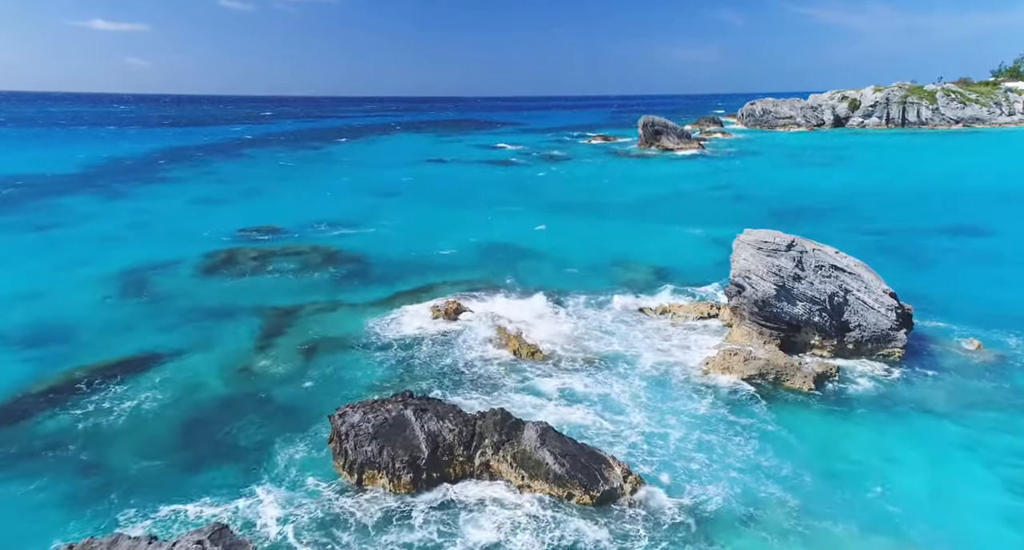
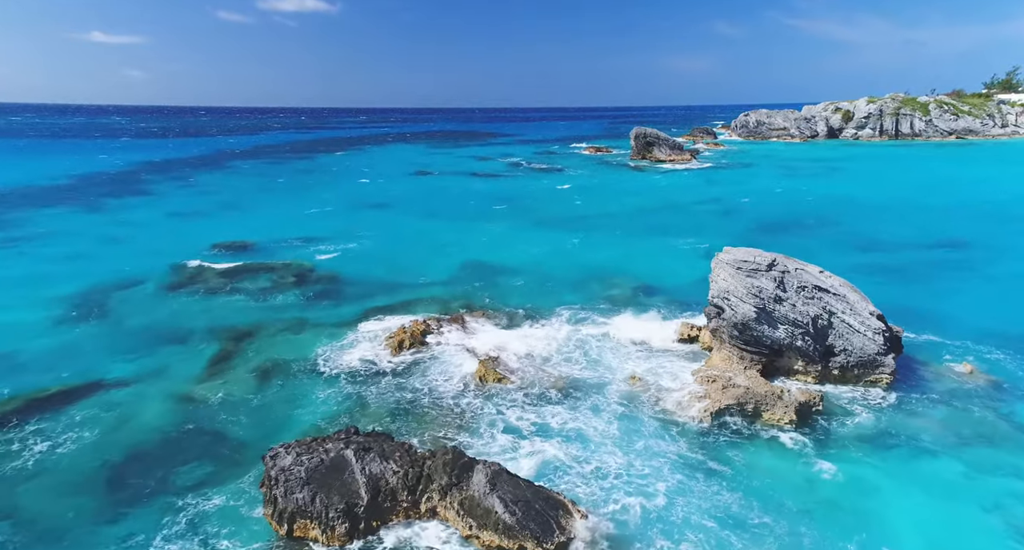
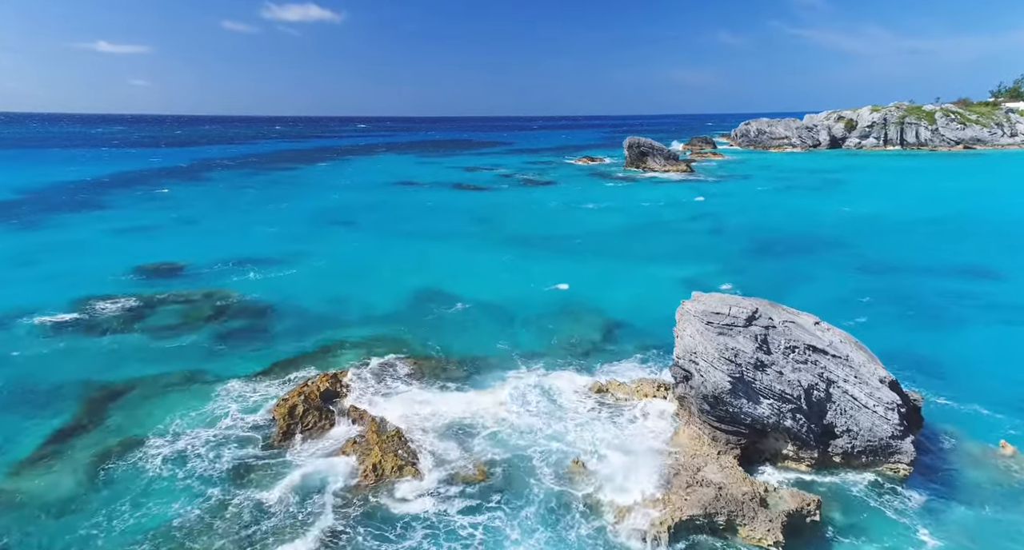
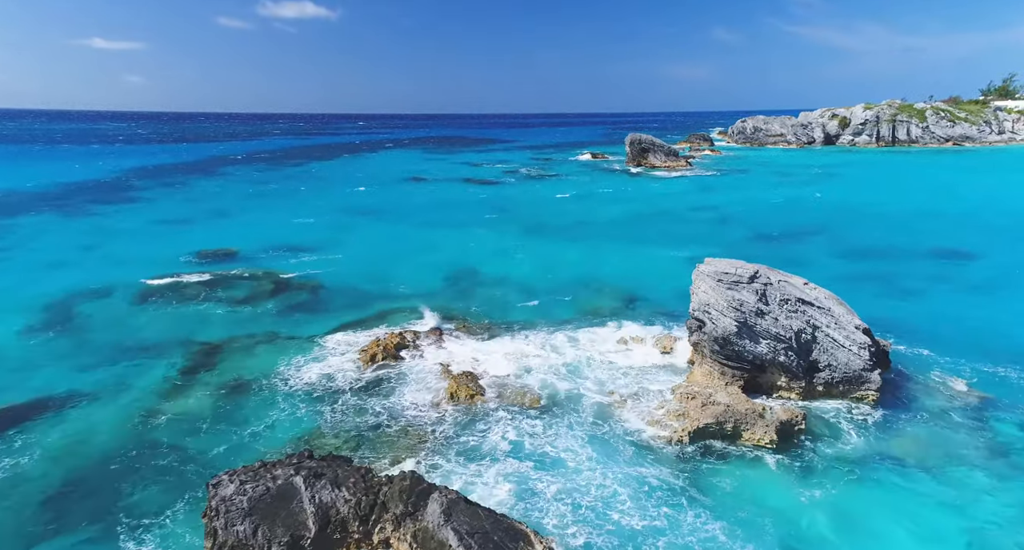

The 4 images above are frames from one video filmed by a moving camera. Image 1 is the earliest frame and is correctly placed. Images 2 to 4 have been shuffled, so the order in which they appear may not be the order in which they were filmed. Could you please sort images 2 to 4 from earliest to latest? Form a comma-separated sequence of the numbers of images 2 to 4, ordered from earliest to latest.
2, 4, 3
